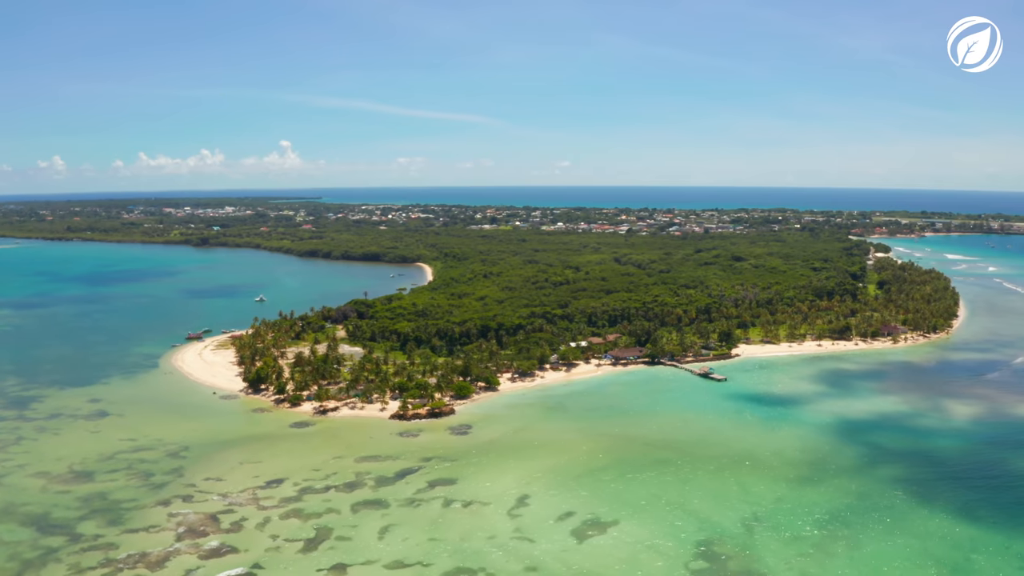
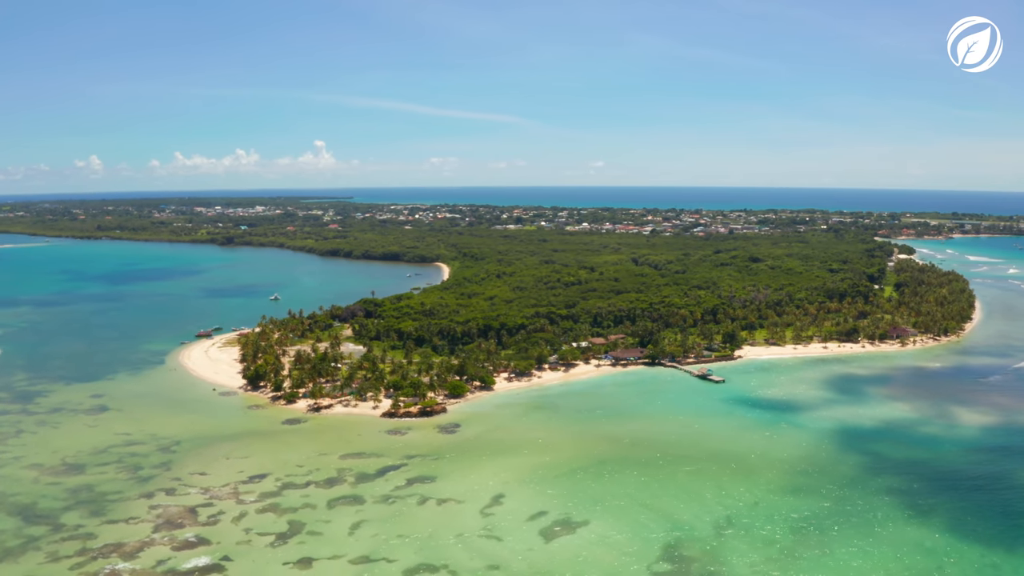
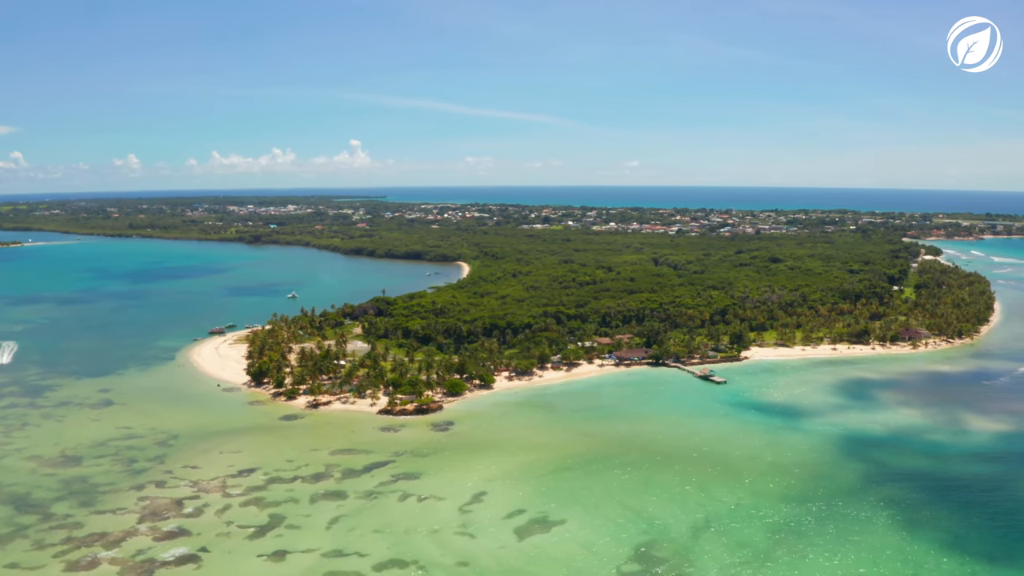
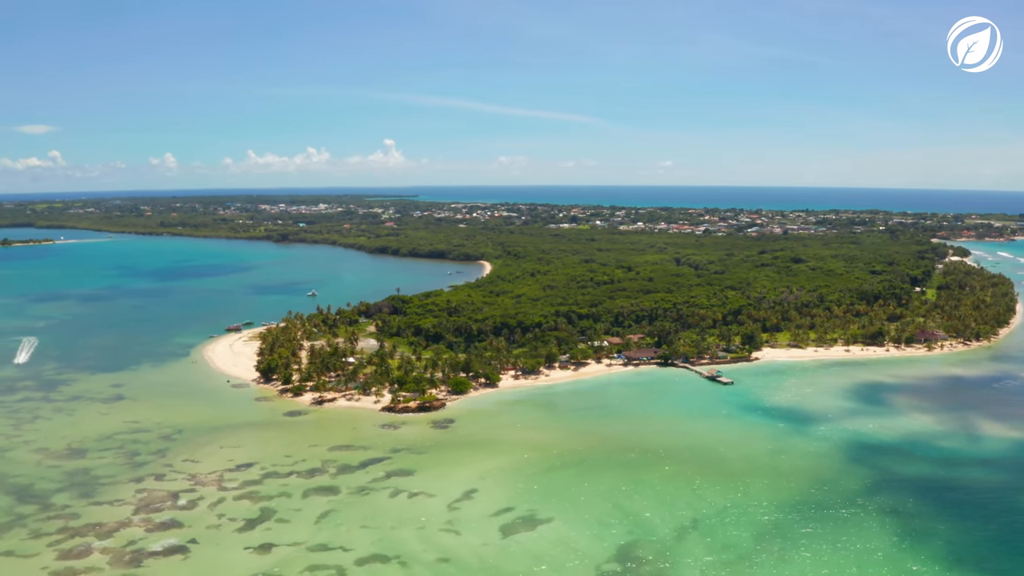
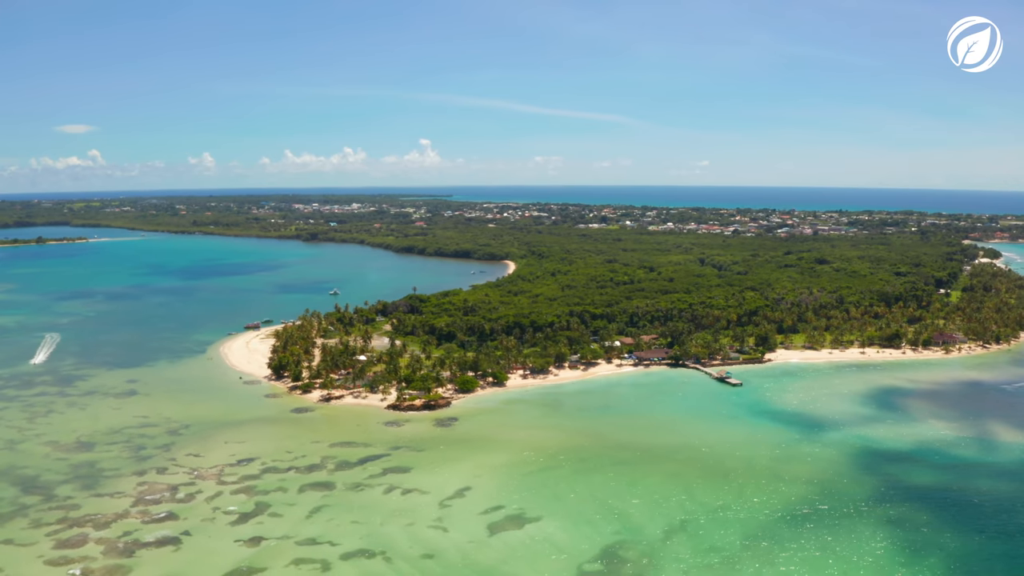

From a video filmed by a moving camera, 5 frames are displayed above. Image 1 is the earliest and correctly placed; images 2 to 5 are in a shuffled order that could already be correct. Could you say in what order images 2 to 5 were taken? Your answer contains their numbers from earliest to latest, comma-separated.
2, 3, 4, 5
